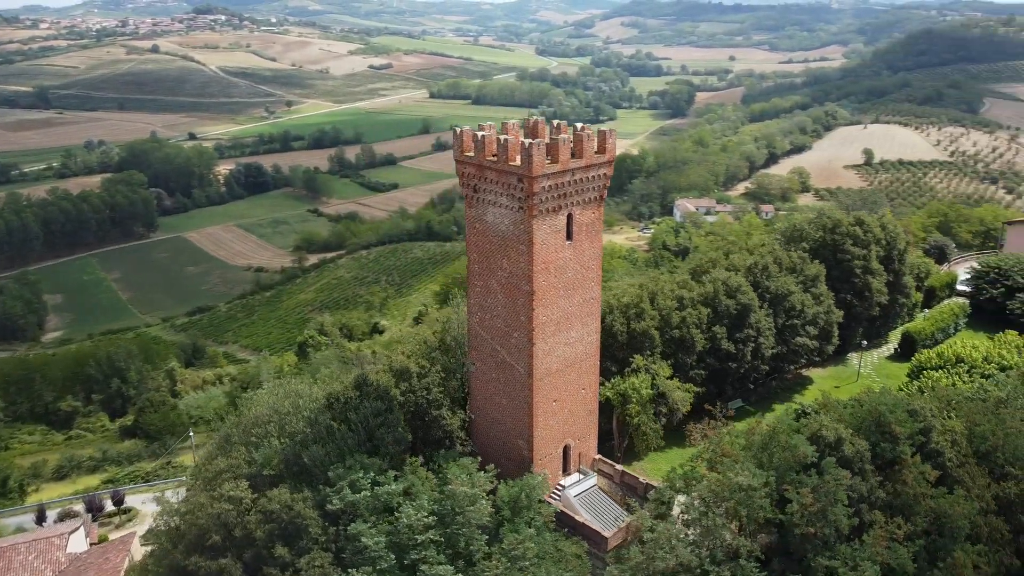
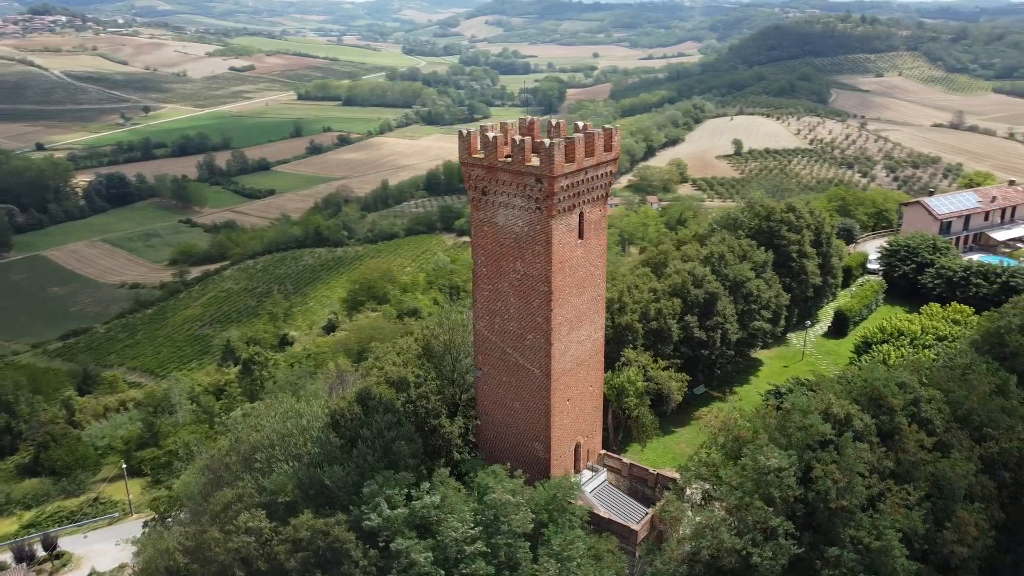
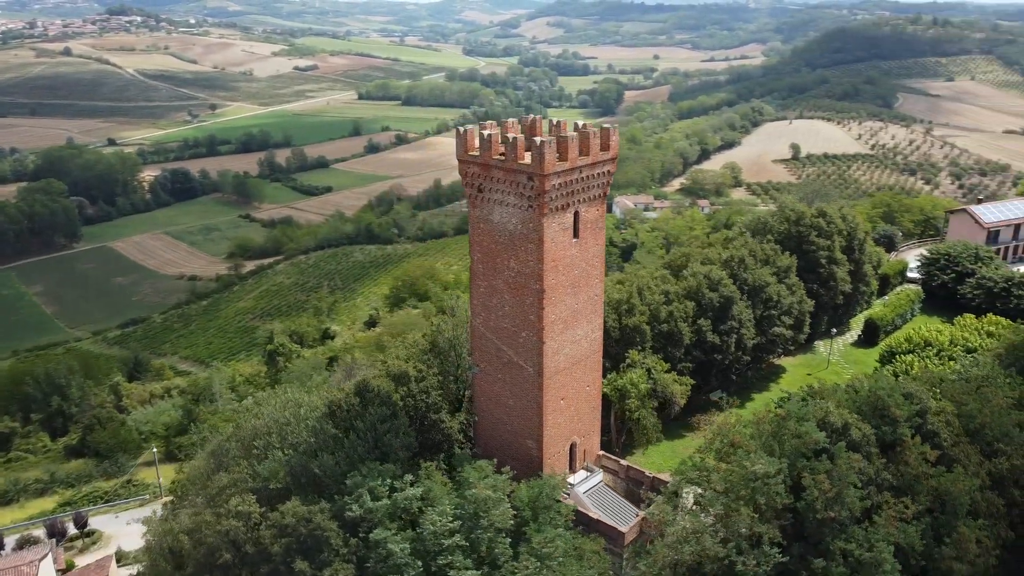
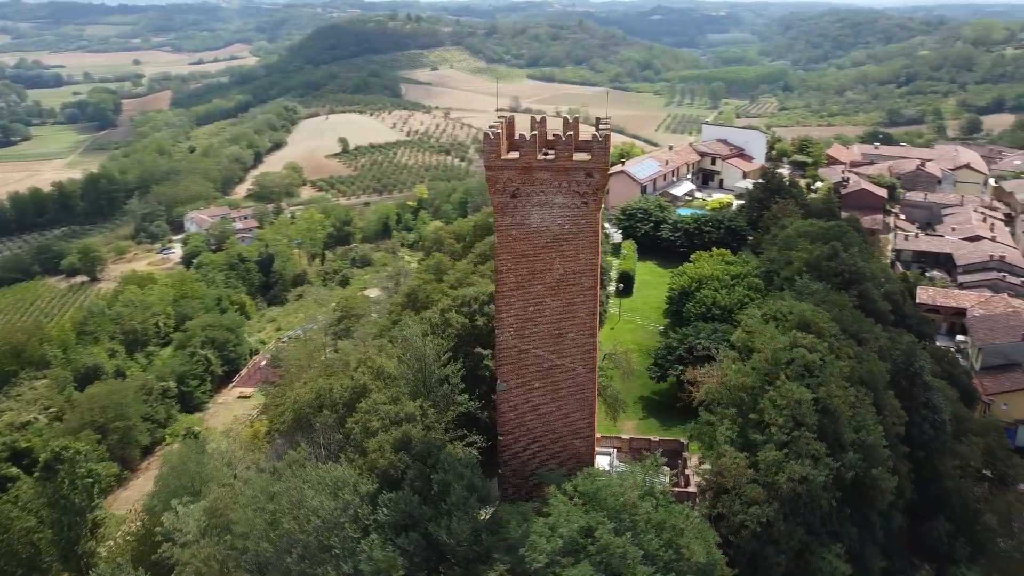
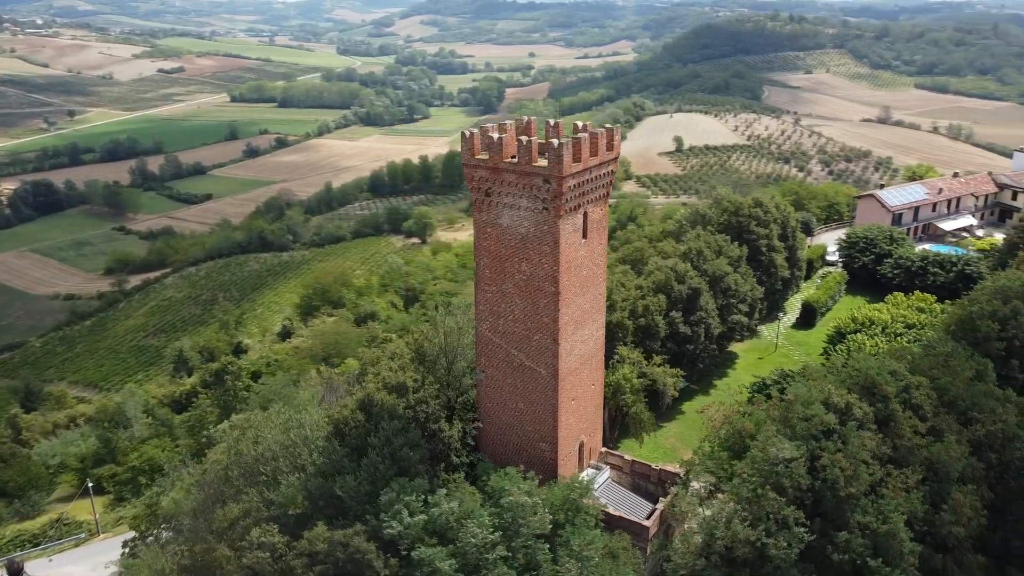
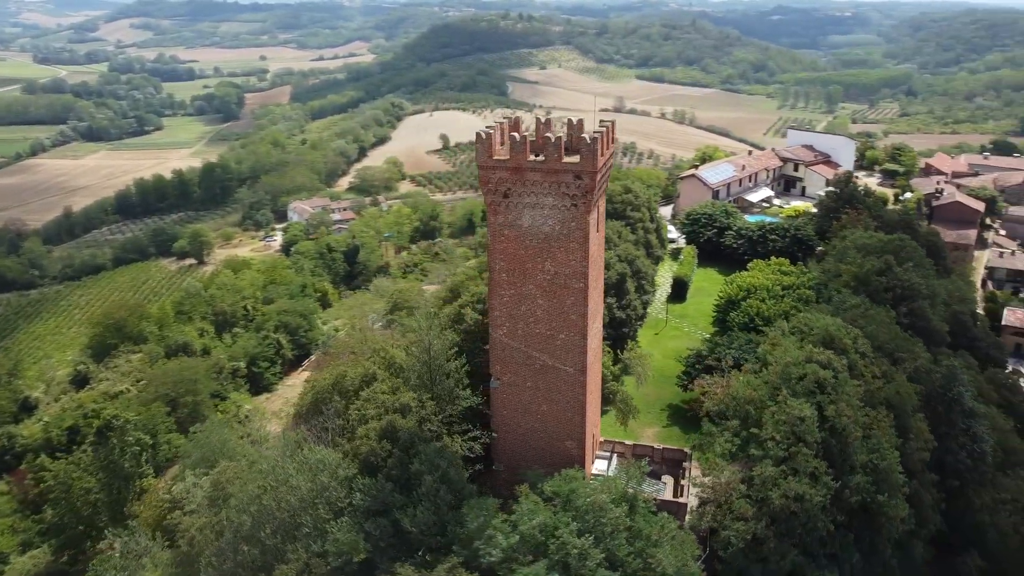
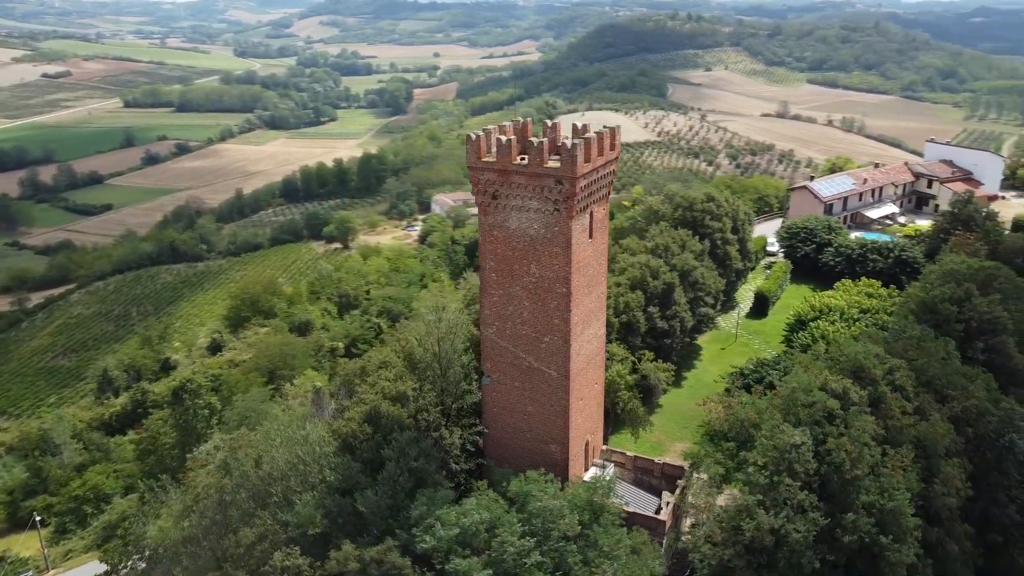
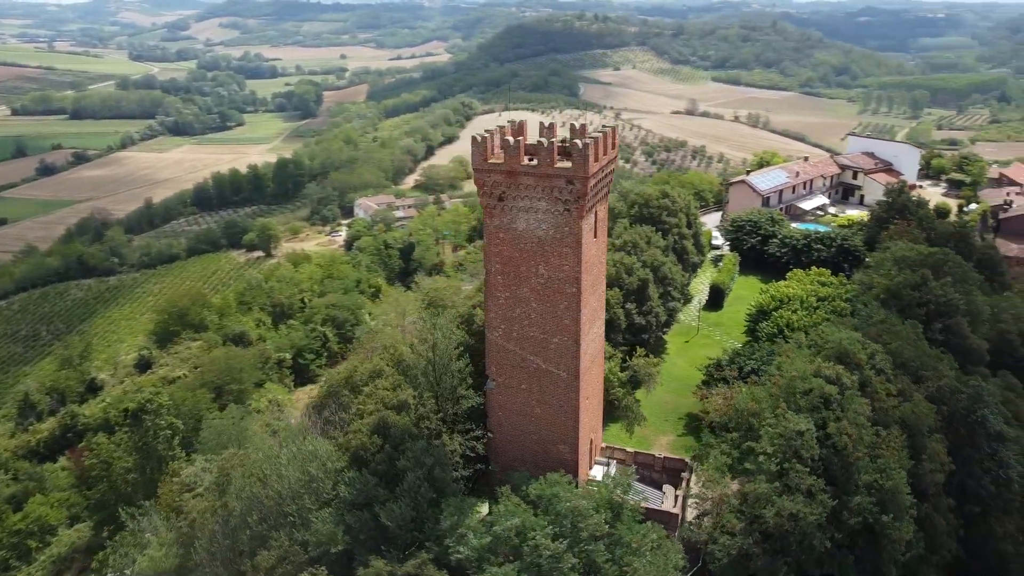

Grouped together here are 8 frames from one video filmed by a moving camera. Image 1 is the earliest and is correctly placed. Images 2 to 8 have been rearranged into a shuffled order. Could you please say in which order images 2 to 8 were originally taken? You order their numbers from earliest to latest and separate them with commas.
3, 2, 5, 7, 8, 6, 4
